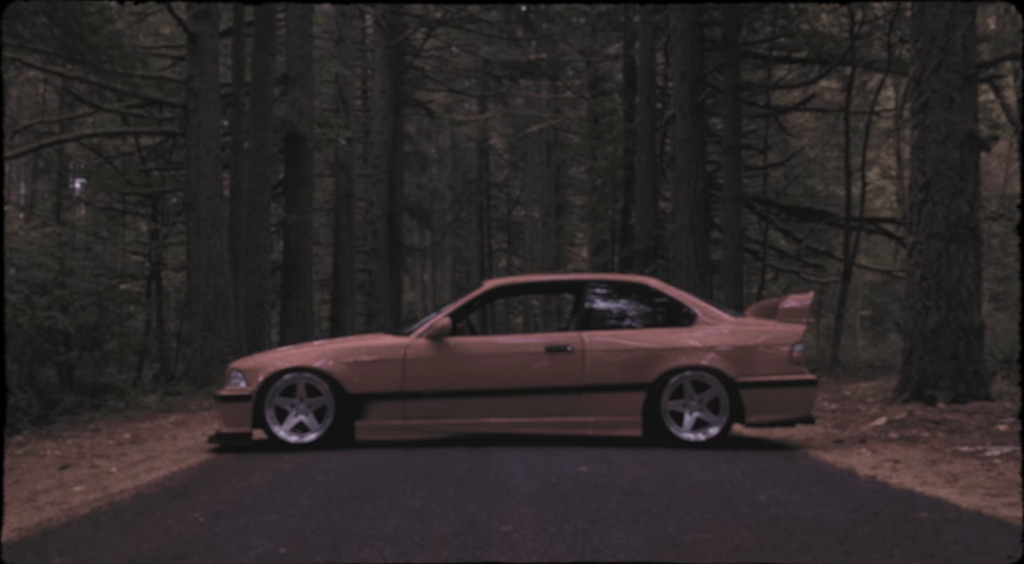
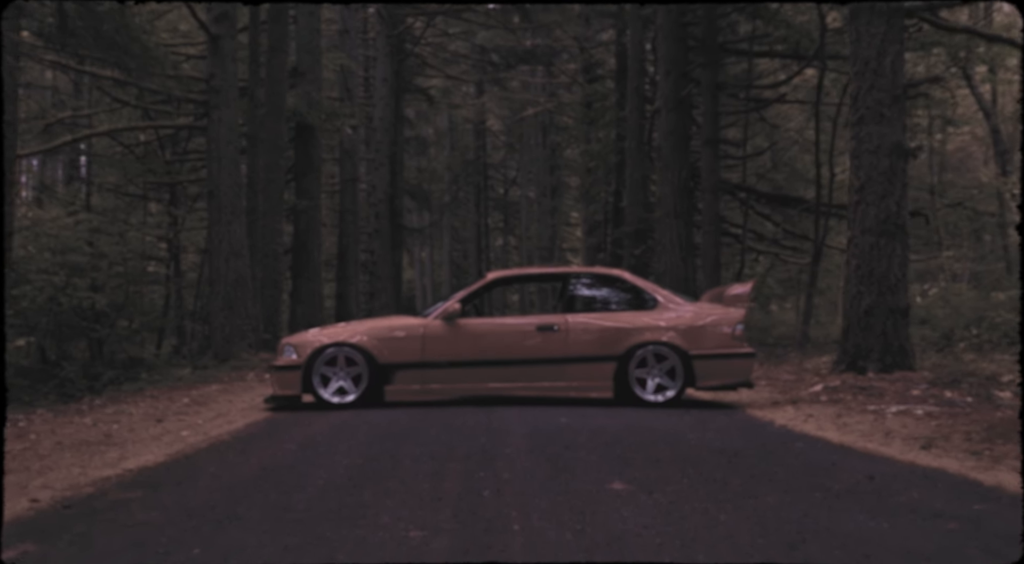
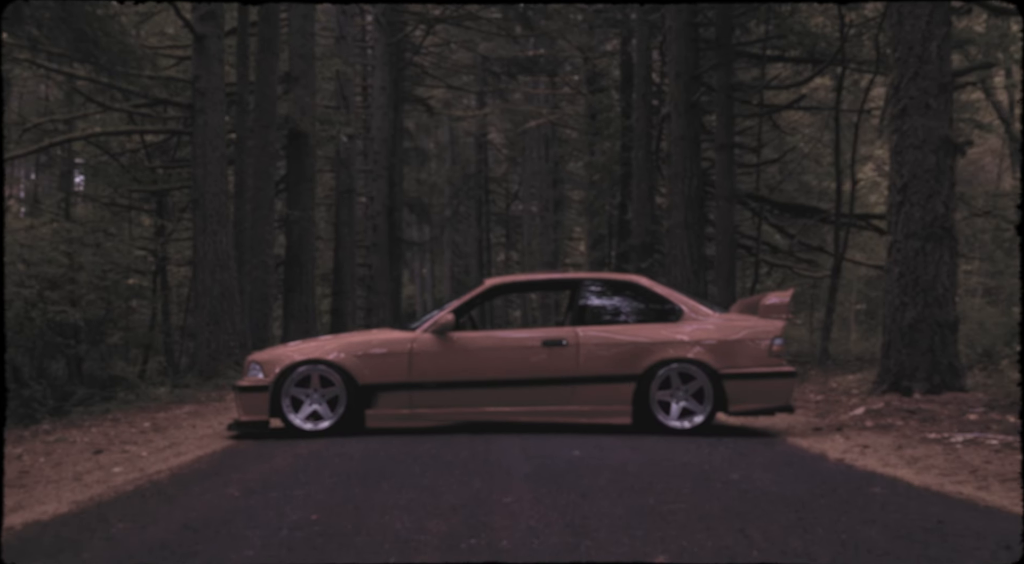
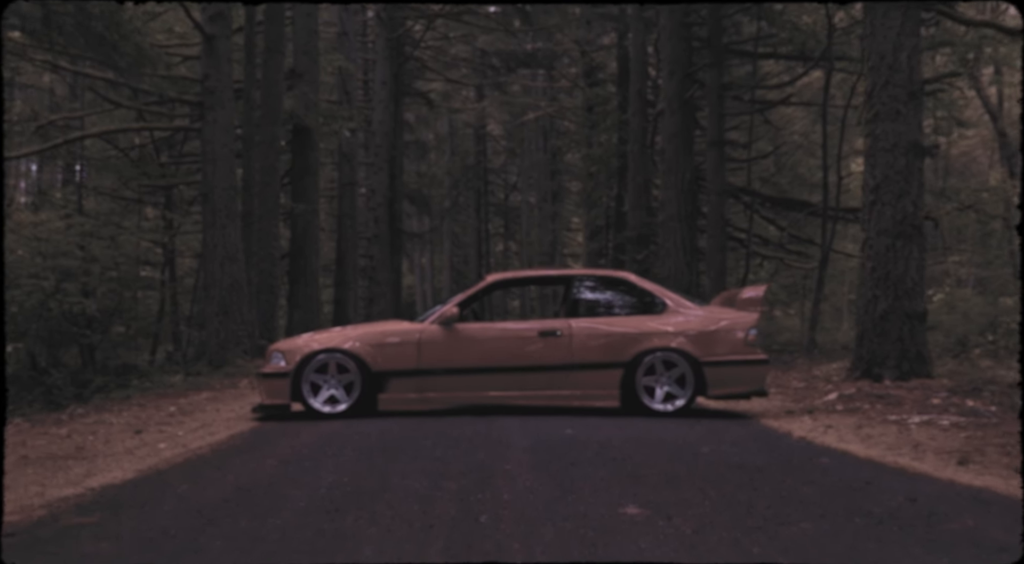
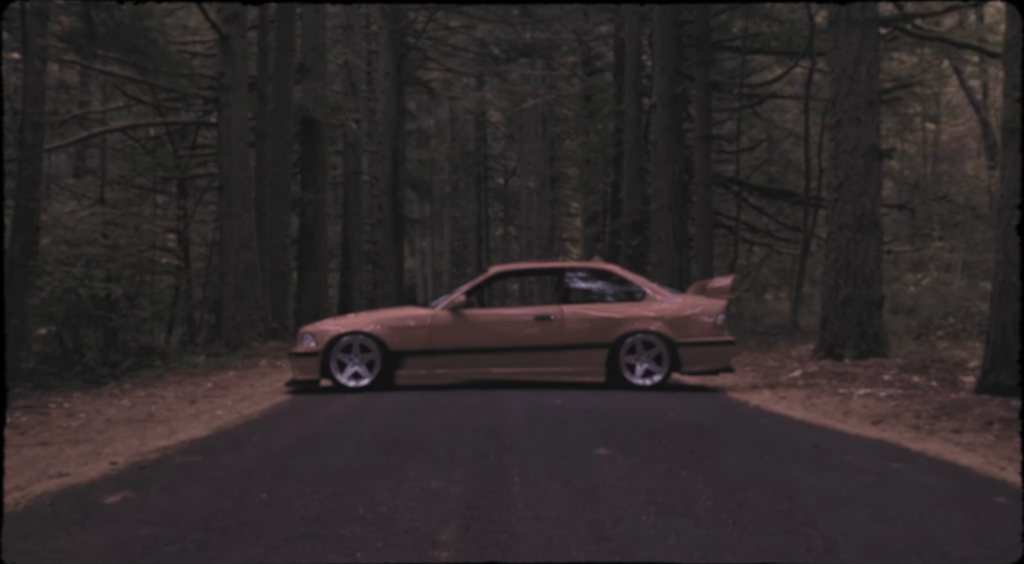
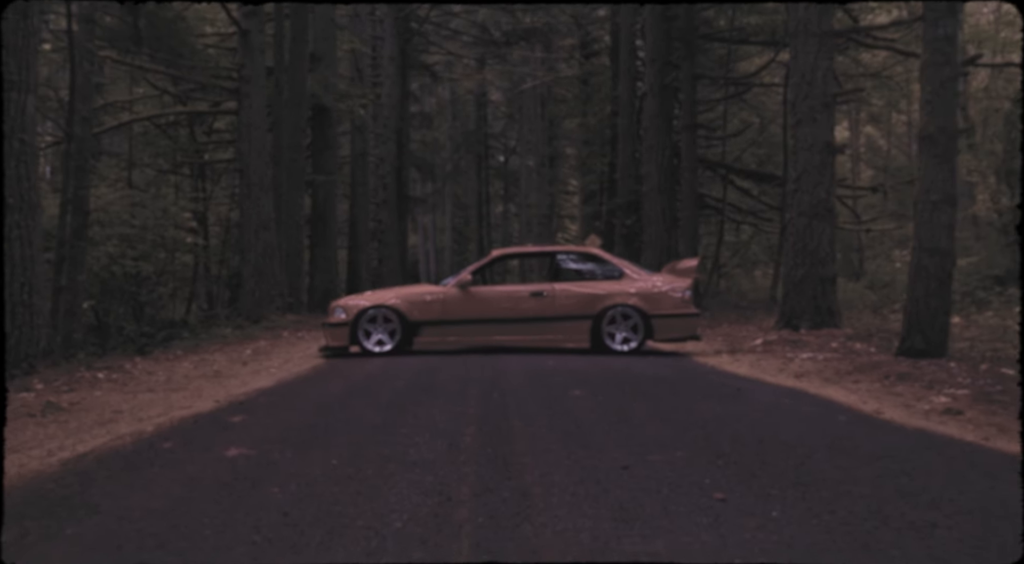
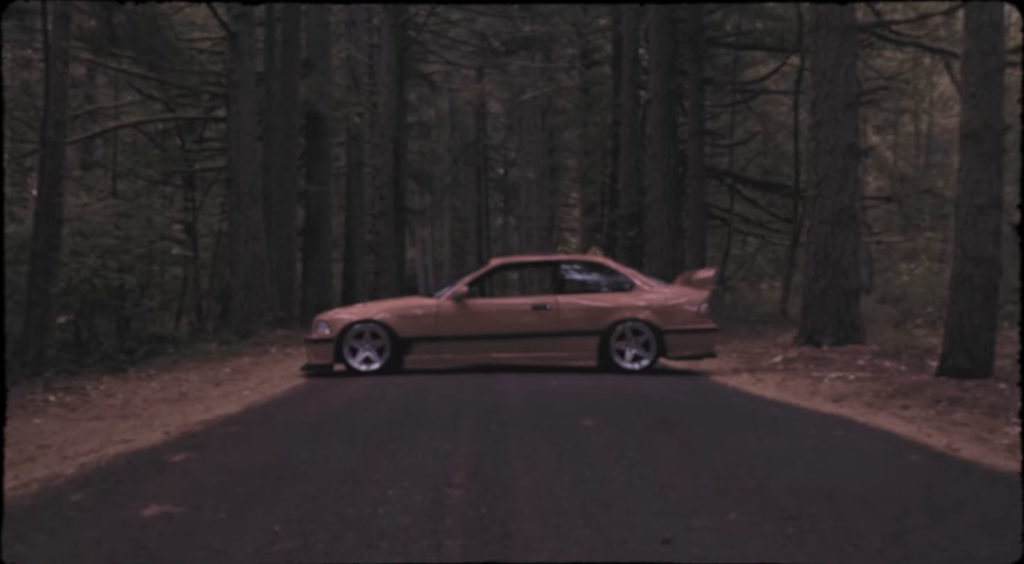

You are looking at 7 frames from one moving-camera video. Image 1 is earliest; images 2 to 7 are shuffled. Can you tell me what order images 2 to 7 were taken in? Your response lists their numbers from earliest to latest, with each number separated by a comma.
3, 4, 2, 5, 7, 6
